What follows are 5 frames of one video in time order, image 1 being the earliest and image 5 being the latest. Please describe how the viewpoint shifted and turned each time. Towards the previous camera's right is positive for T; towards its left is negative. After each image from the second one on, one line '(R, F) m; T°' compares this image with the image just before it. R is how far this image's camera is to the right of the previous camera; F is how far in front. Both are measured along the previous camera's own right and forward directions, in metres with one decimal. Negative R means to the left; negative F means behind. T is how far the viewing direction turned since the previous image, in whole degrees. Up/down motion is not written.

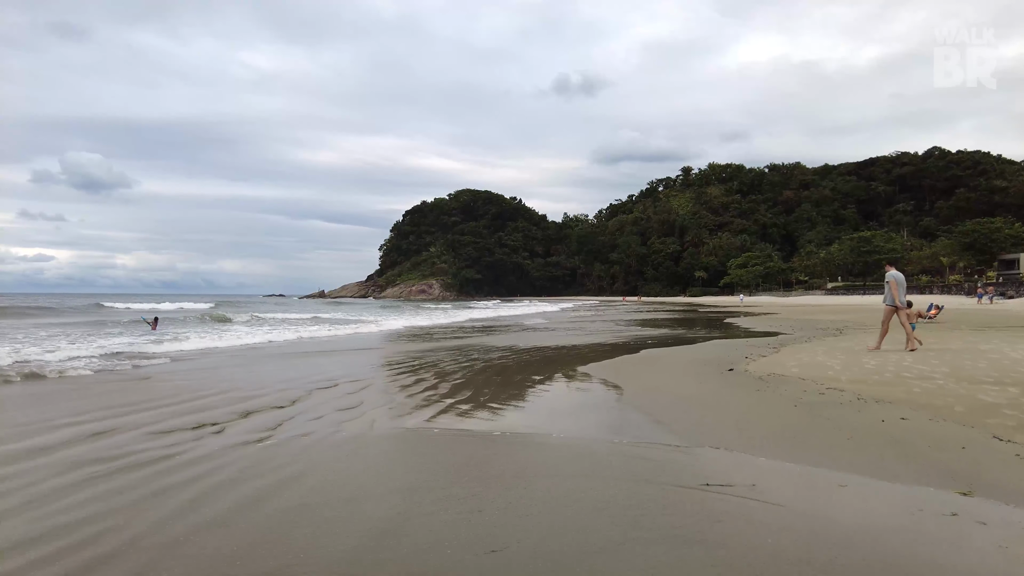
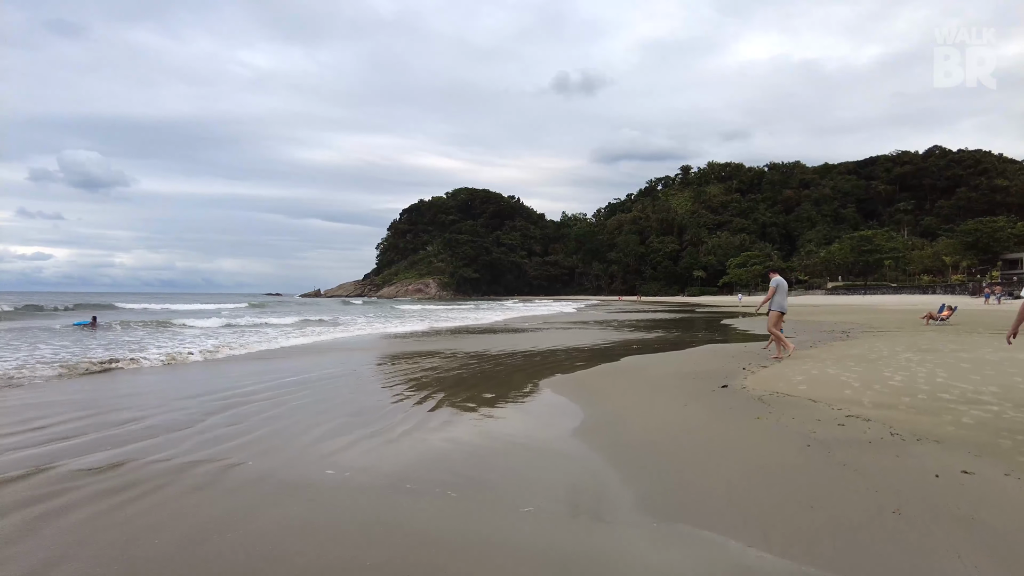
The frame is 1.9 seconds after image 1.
(+0.6, +1.2) m; 0°
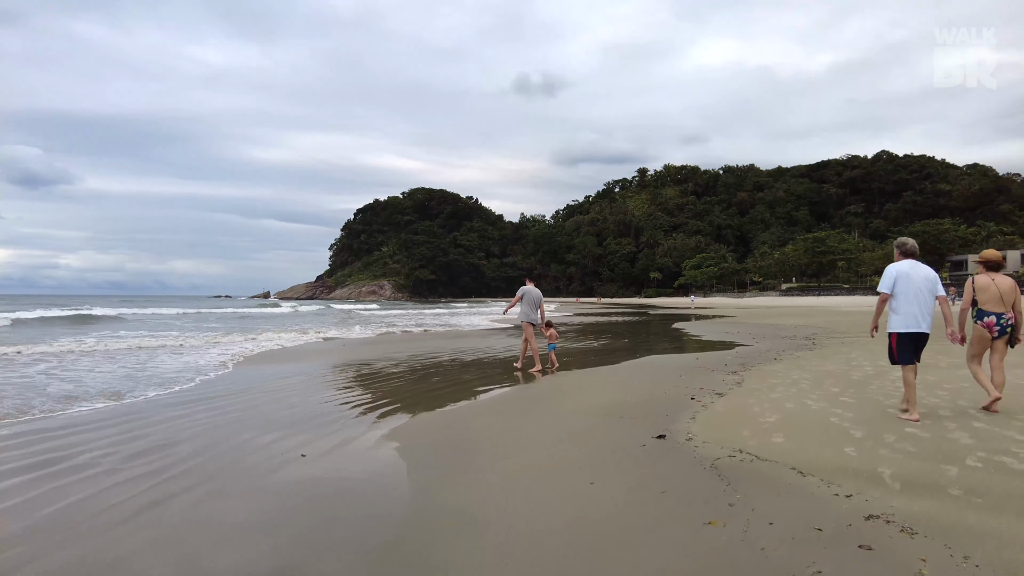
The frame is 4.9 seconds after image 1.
(+1.0, +2.1) m; +4°
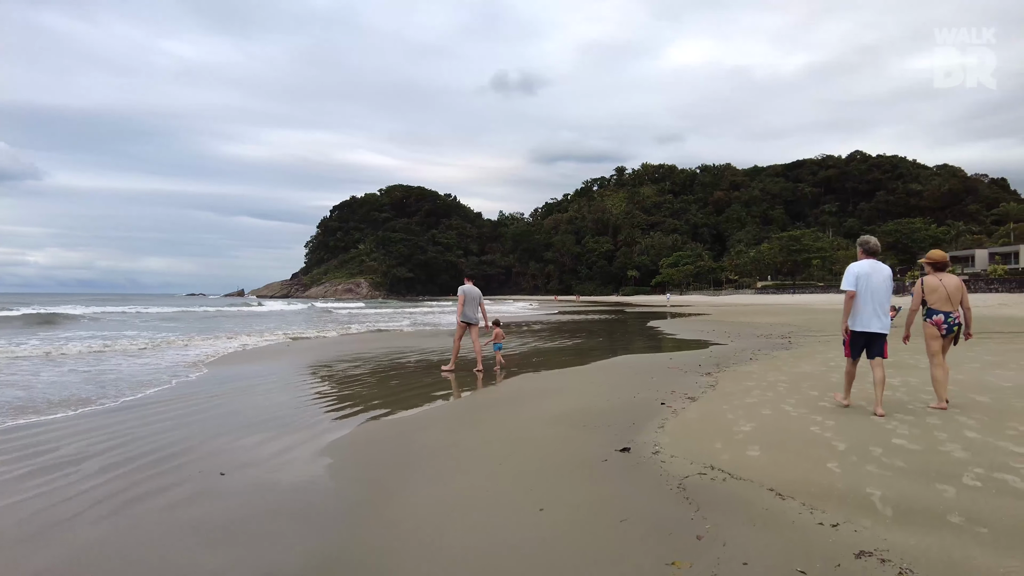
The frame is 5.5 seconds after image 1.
(+0.2, +0.4) m; +2°
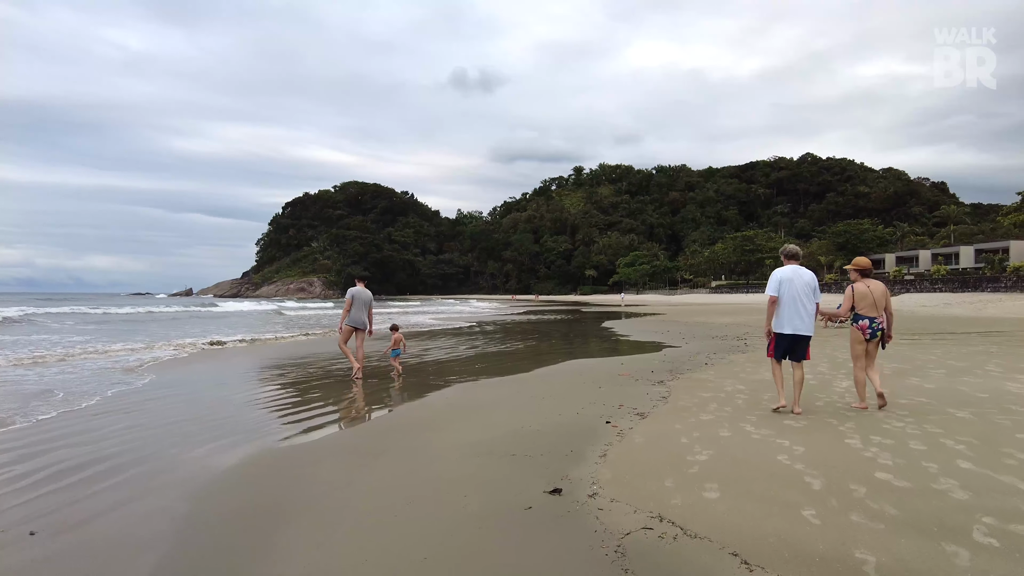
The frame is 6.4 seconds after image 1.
(+0.3, +0.7) m; +4°
